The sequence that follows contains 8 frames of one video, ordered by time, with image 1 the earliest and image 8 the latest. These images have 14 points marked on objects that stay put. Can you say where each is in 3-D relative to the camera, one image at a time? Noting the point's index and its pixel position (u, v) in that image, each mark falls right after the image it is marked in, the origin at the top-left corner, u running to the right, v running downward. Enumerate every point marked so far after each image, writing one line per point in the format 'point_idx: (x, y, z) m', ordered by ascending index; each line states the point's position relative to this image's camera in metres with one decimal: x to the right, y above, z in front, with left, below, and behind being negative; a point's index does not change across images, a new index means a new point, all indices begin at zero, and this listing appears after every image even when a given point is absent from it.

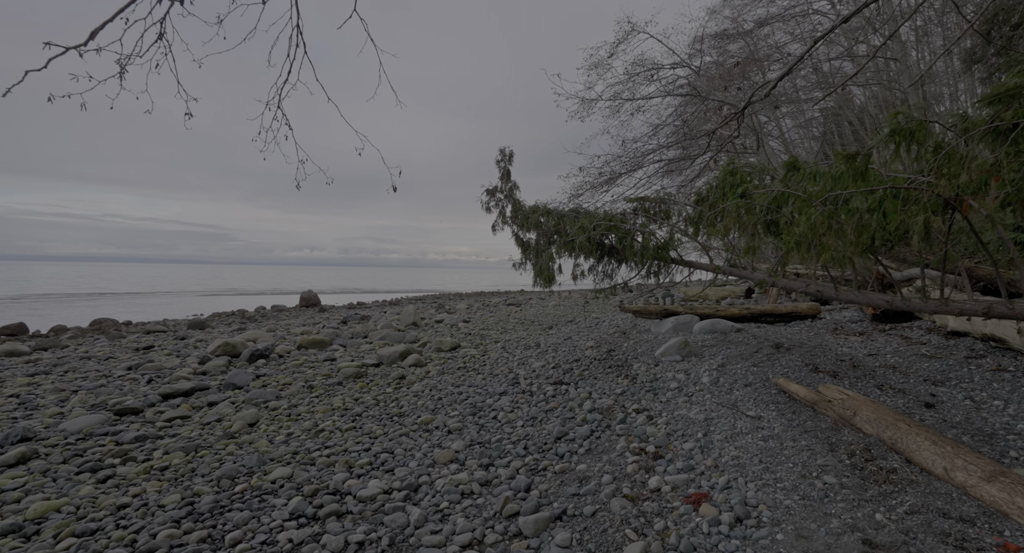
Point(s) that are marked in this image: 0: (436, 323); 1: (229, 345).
0: (-2.1, -1.3, +14.3) m
1: (-5.3, -1.3, +9.7) m
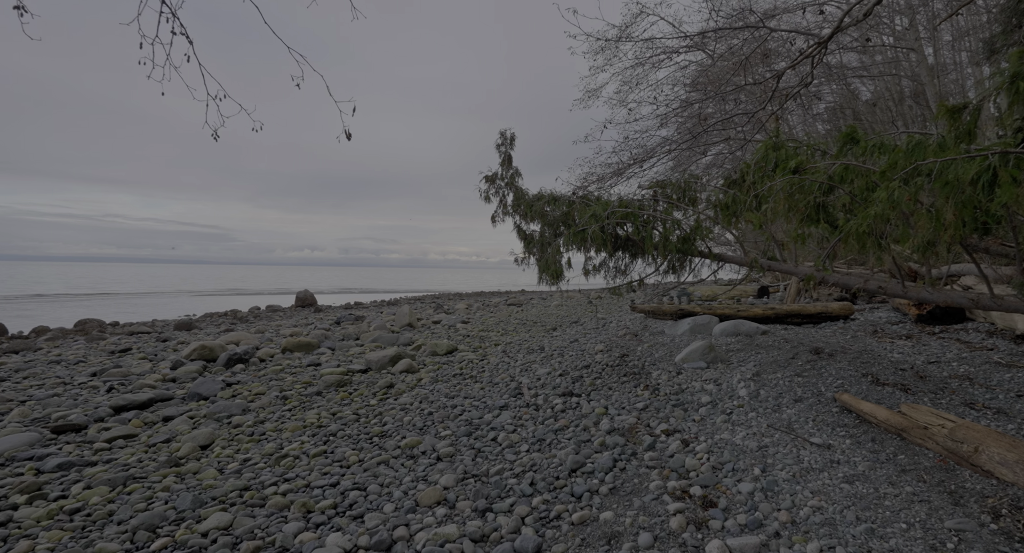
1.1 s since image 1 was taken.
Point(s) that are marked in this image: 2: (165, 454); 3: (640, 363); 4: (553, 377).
0: (-2.1, -1.2, +13.5) m
1: (-5.3, -1.2, +9.0) m
2: (-2.7, -1.4, +4.0) m
3: (+1.5, -1.0, +6.2) m
4: (+0.5, -1.2, +6.0) m
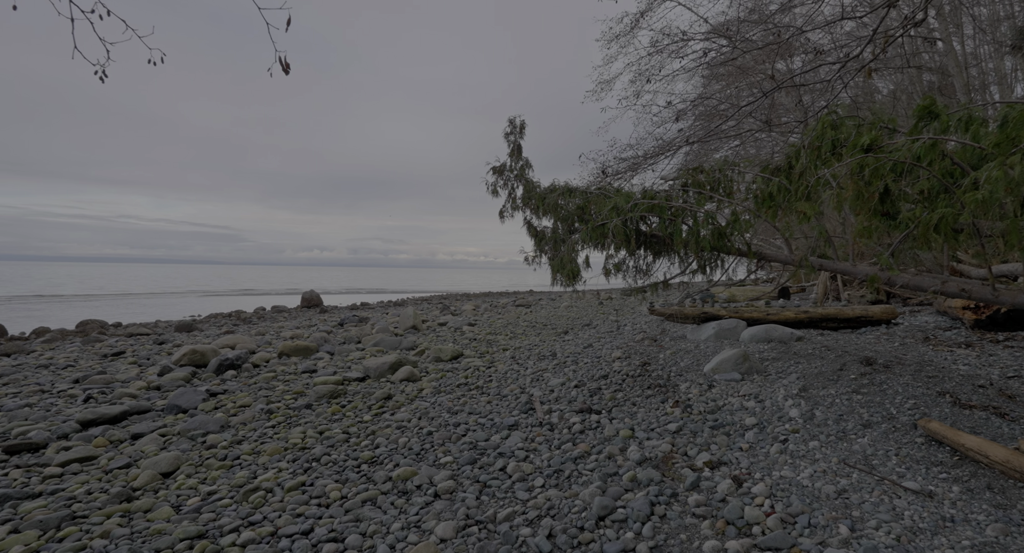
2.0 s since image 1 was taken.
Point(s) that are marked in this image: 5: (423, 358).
0: (-1.9, -1.3, +13.0) m
1: (-5.2, -1.2, +8.5) m
2: (-2.6, -1.4, +3.5) m
3: (+1.6, -1.0, +5.6) m
4: (+0.6, -1.2, +5.4) m
5: (-1.4, -1.3, +8.2) m
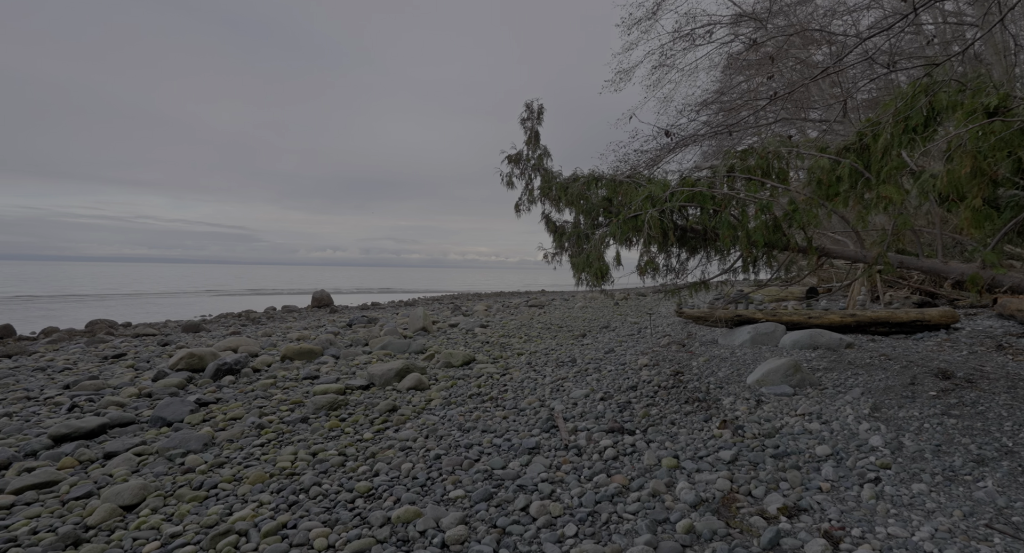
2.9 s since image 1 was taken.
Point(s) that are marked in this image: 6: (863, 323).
0: (-1.5, -1.2, +12.4) m
1: (-4.9, -1.2, +8.0) m
2: (-2.5, -1.4, +2.9) m
3: (+1.8, -1.0, +5.0) m
4: (+0.8, -1.2, +4.8) m
5: (-1.2, -1.3, +7.7) m
6: (+4.3, -0.6, +6.3) m
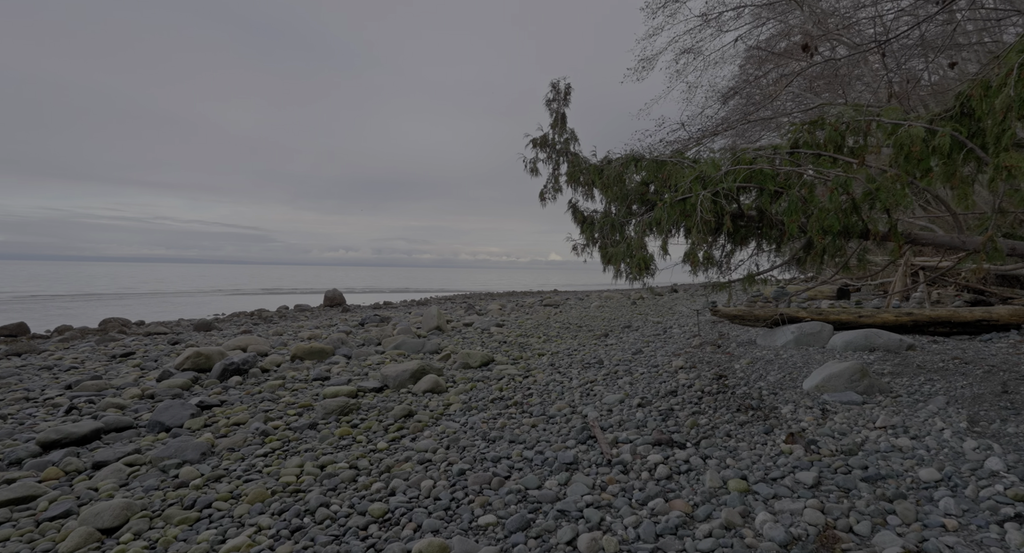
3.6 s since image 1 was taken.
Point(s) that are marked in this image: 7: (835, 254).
0: (-1.1, -1.2, +12.0) m
1: (-4.6, -1.2, +7.6) m
2: (-2.3, -1.3, +2.5) m
3: (+2.1, -1.0, +4.5) m
4: (+1.0, -1.1, +4.3) m
5: (-0.9, -1.2, +7.2) m
6: (+4.6, -0.5, +5.8) m
7: (+2.3, +0.2, +3.6) m
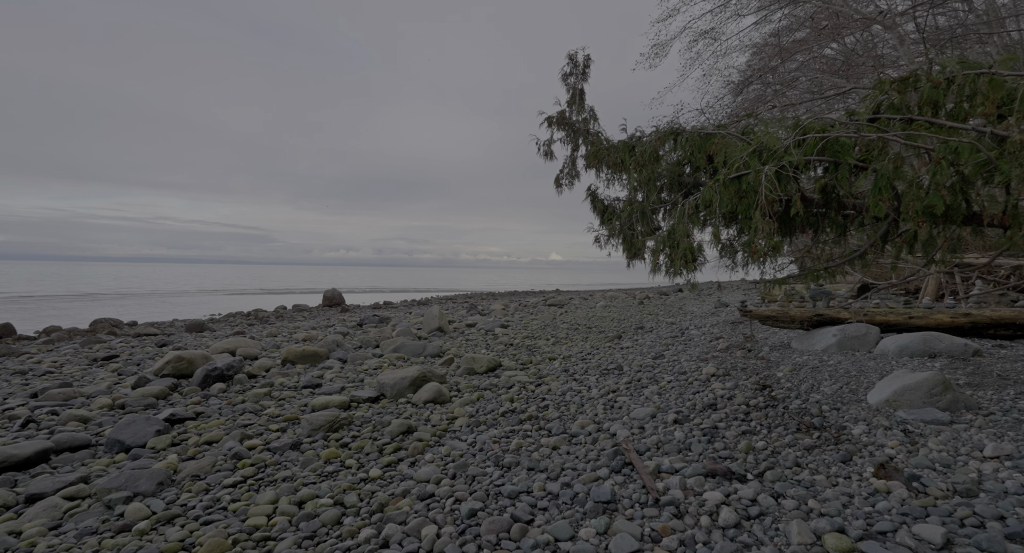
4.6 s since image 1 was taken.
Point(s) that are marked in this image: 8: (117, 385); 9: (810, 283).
0: (-1.0, -1.1, +11.4) m
1: (-4.5, -1.1, +7.0) m
2: (-2.2, -1.3, +1.9) m
3: (+2.2, -0.9, +3.8) m
4: (+1.1, -1.1, +3.7) m
5: (-0.8, -1.2, +6.6) m
6: (+4.7, -0.5, +5.1) m
7: (+2.4, +0.2, +3.0) m
8: (-5.2, -1.4, +6.8) m
9: (+2.0, 0.0, +3.6) m
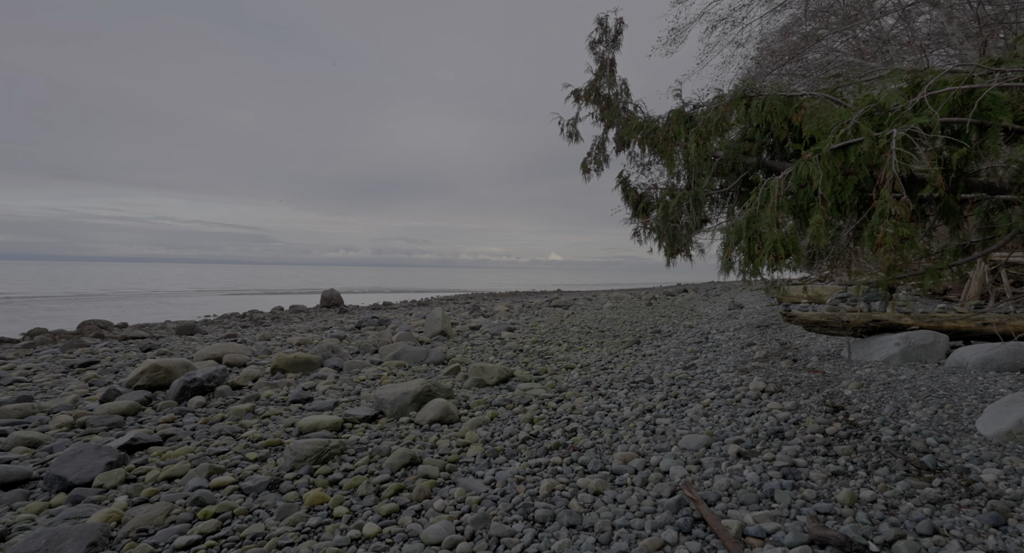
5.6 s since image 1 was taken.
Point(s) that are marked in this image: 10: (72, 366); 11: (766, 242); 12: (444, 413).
0: (-0.8, -1.1, +10.7) m
1: (-4.3, -1.1, +6.3) m
2: (-2.0, -1.3, +1.2) m
3: (+2.3, -1.0, +3.1) m
4: (+1.3, -1.1, +3.0) m
5: (-0.6, -1.2, +5.9) m
6: (+4.9, -0.5, +4.4) m
7: (+2.6, +0.2, +2.3) m
8: (-5.0, -1.4, +6.1) m
9: (+2.2, -0.1, +2.9) m
10: (-7.8, -1.6, +9.1) m
11: (+1.2, +0.2, +2.6) m
12: (-0.6, -1.2, +4.3) m
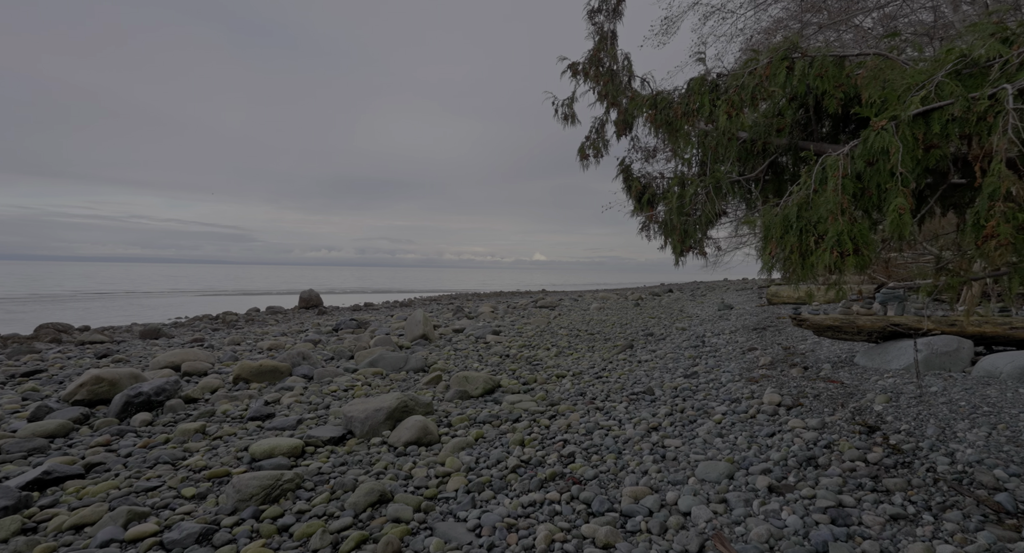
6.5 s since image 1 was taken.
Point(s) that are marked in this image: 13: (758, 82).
0: (-1.1, -1.2, +10.1) m
1: (-4.5, -1.2, +5.6) m
2: (-2.0, -1.3, +0.6) m
3: (+2.3, -1.0, +2.6) m
4: (+1.2, -1.1, +2.5) m
5: (-0.7, -1.2, +5.3) m
6: (+4.8, -0.5, +4.0) m
7: (+2.5, +0.2, +1.8) m
8: (-5.2, -1.4, +5.4) m
9: (+2.1, -0.1, +2.4) m
10: (-8.0, -1.6, +8.4) m
11: (+1.2, +0.2, +2.1) m
12: (-0.7, -1.2, +3.7) m
13: (+1.2, +1.0, +2.6) m
